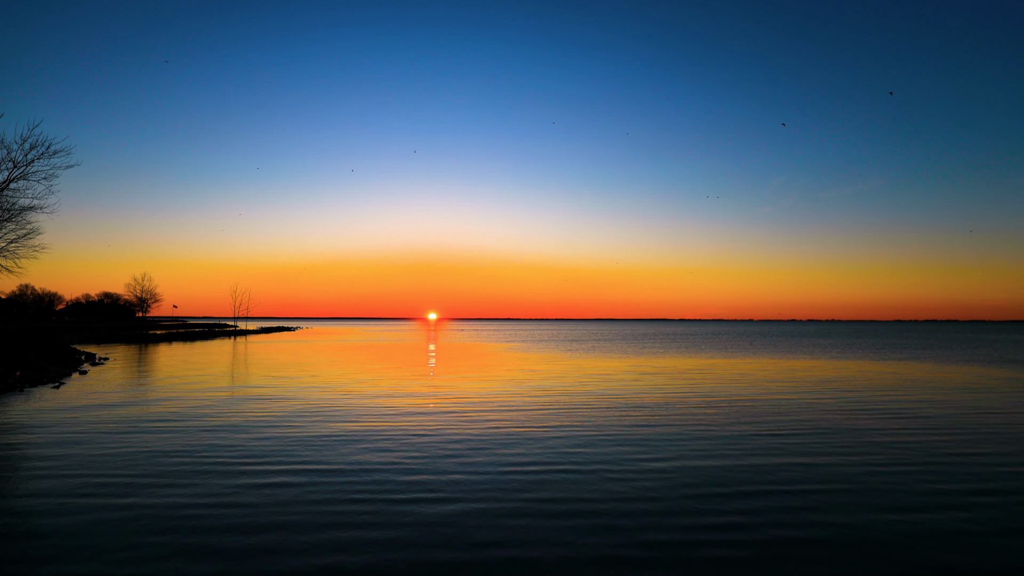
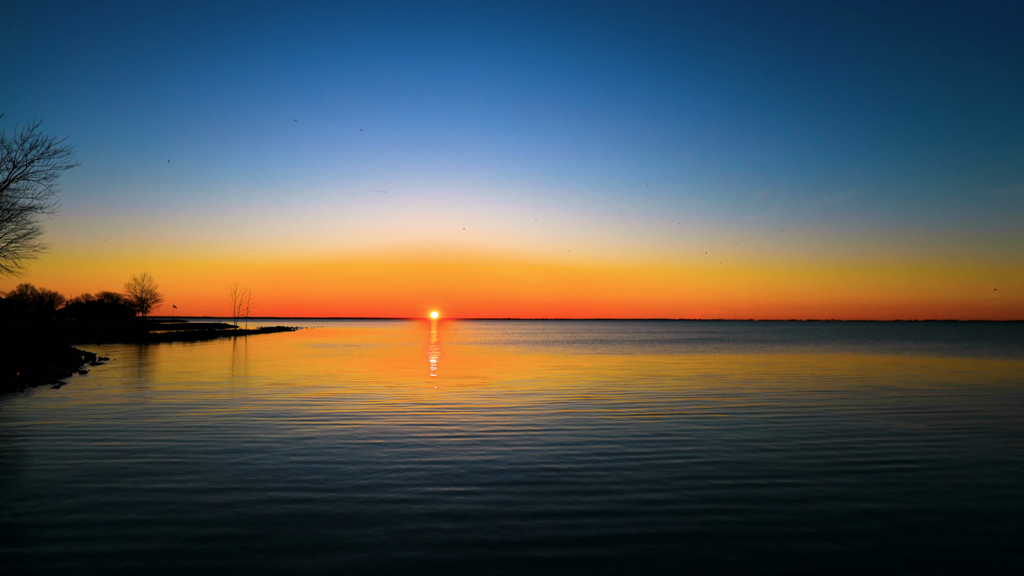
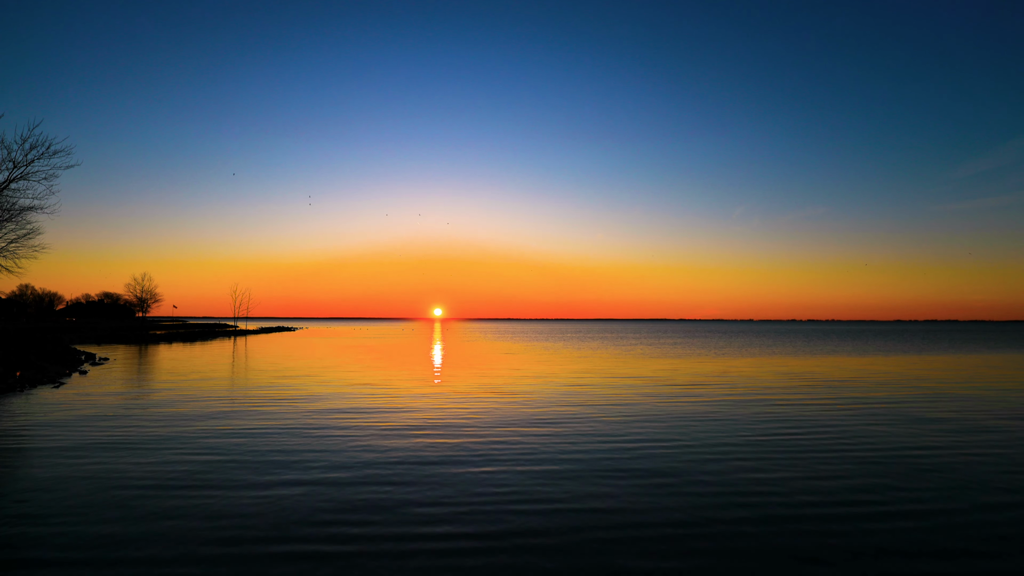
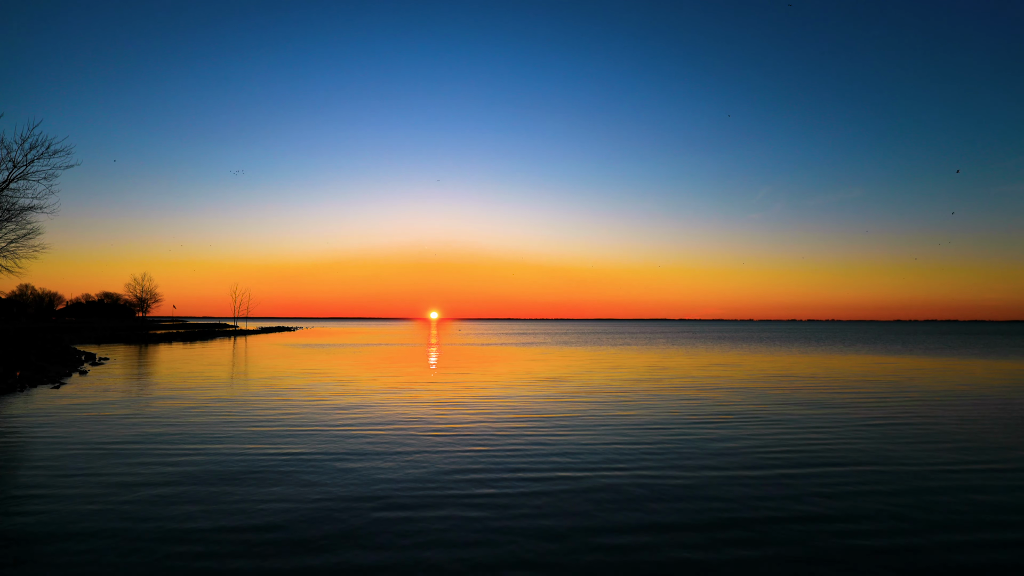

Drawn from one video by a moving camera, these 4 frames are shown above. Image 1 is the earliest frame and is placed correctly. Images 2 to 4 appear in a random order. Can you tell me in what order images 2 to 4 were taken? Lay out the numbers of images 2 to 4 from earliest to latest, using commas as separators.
4, 2, 3
